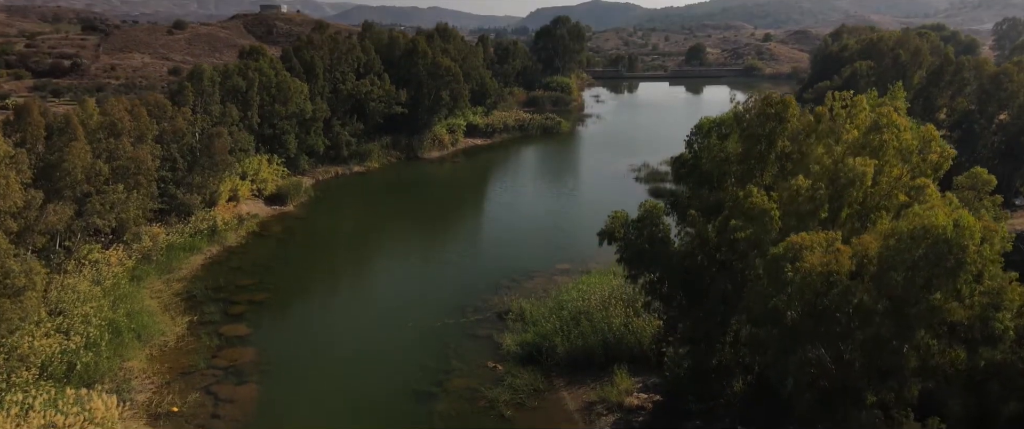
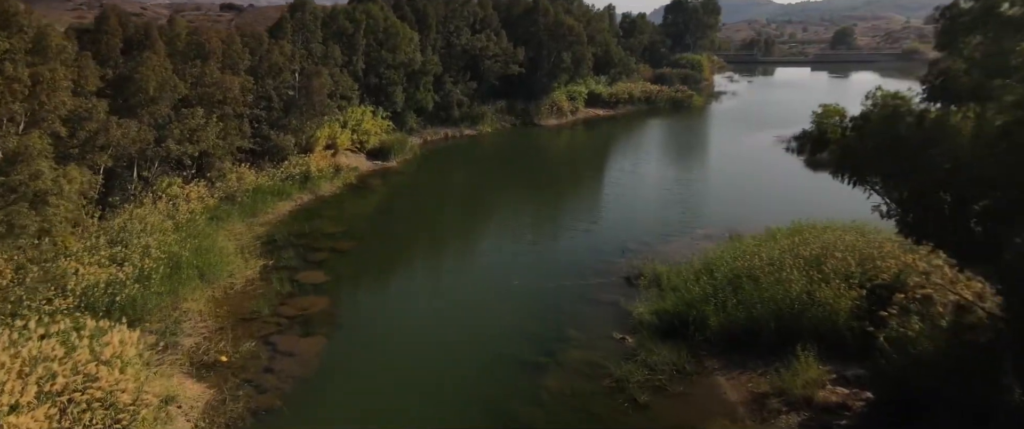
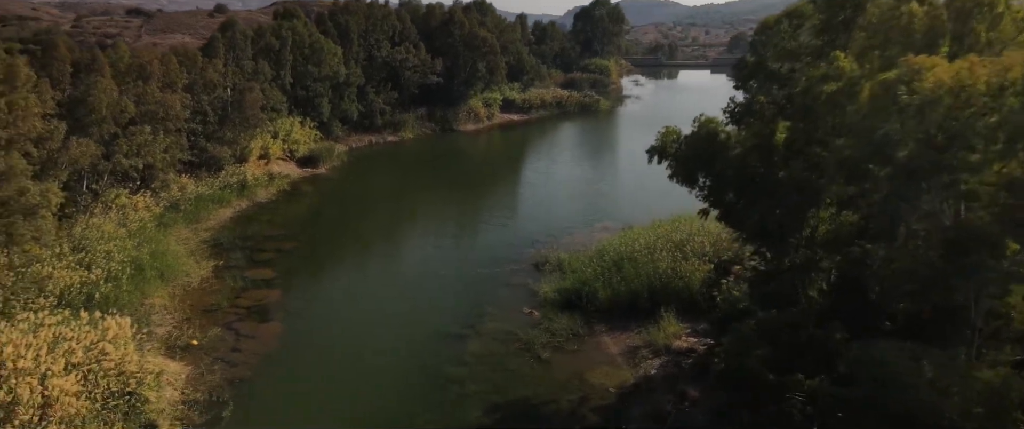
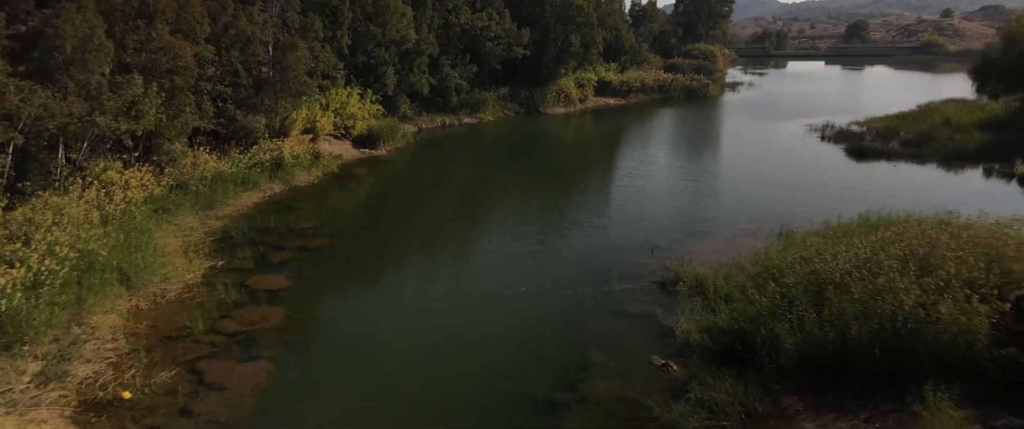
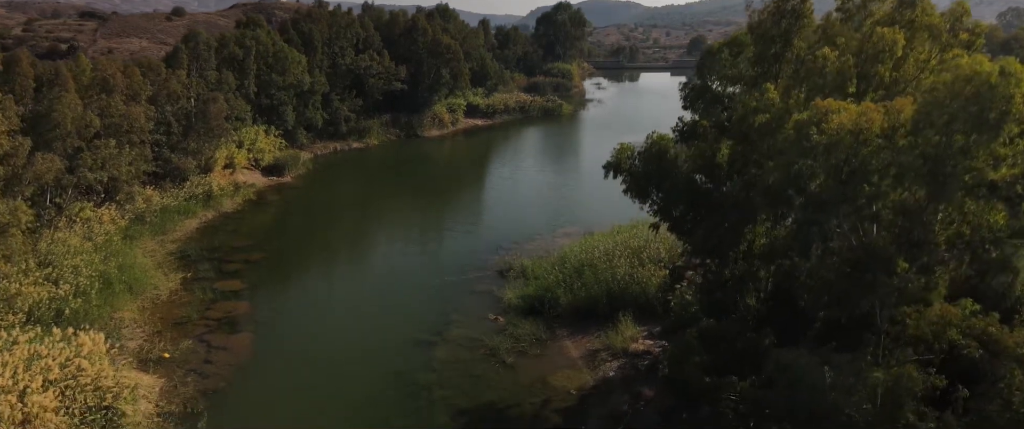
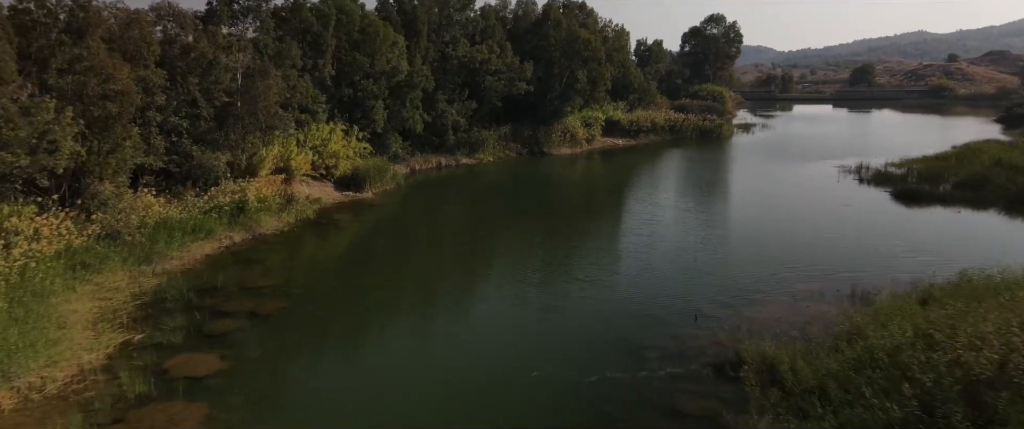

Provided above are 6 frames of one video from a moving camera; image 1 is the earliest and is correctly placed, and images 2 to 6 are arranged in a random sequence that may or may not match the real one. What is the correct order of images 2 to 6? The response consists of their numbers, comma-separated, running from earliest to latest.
5, 3, 2, 4, 6
